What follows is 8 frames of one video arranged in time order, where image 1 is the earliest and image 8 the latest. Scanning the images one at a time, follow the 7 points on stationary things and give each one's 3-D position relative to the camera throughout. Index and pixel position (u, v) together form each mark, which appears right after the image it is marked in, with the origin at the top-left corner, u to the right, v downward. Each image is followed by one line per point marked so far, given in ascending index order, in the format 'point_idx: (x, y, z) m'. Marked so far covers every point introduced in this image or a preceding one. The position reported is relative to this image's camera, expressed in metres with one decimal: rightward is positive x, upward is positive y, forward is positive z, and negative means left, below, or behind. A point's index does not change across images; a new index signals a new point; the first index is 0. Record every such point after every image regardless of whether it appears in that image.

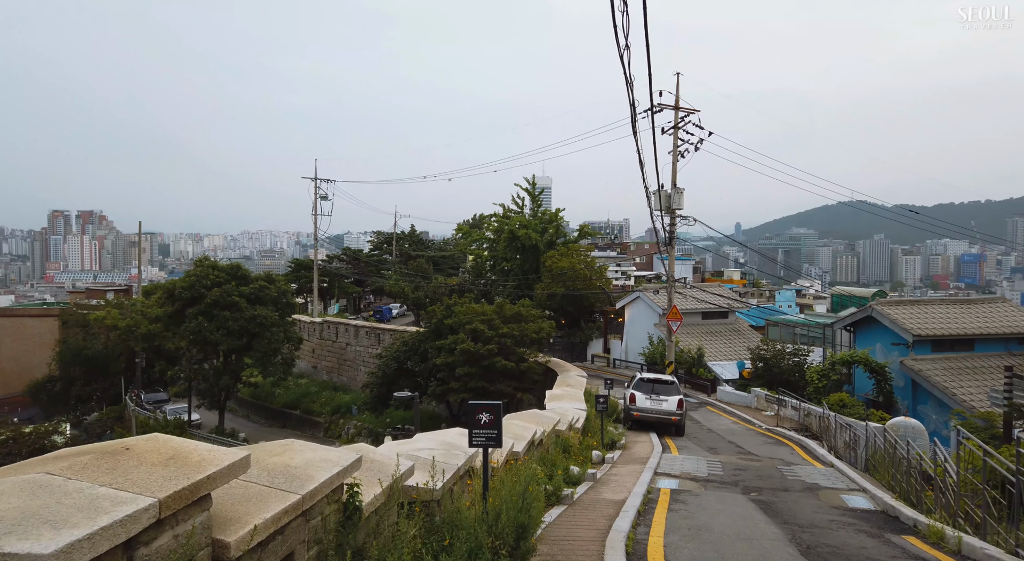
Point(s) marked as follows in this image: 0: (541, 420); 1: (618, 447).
0: (+0.4, -2.1, +12.3) m
1: (+2.0, -3.1, +15.4) m
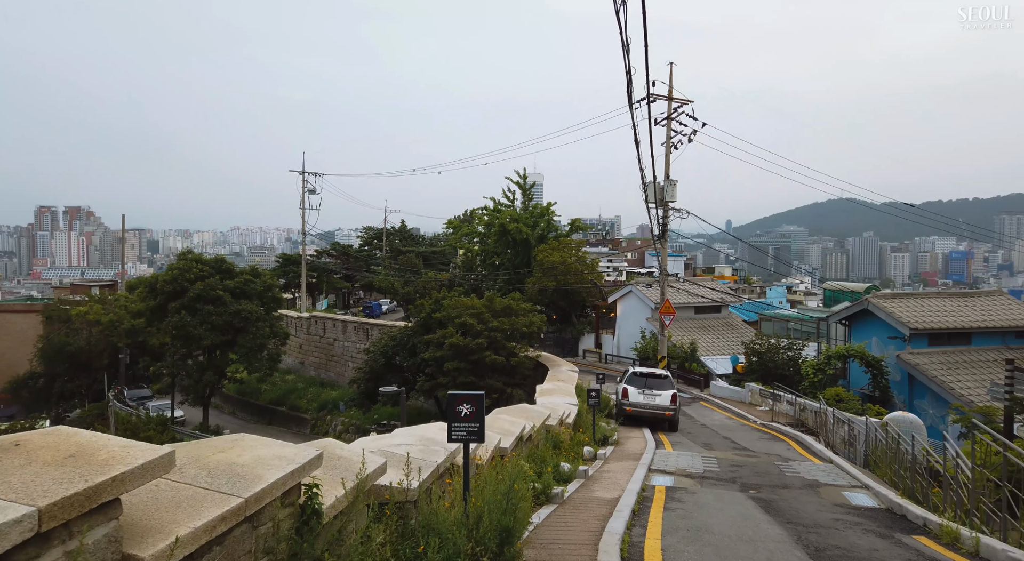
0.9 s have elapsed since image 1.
0: (+0.3, -1.9, +11.8) m
1: (+1.8, -3.0, +14.9) m
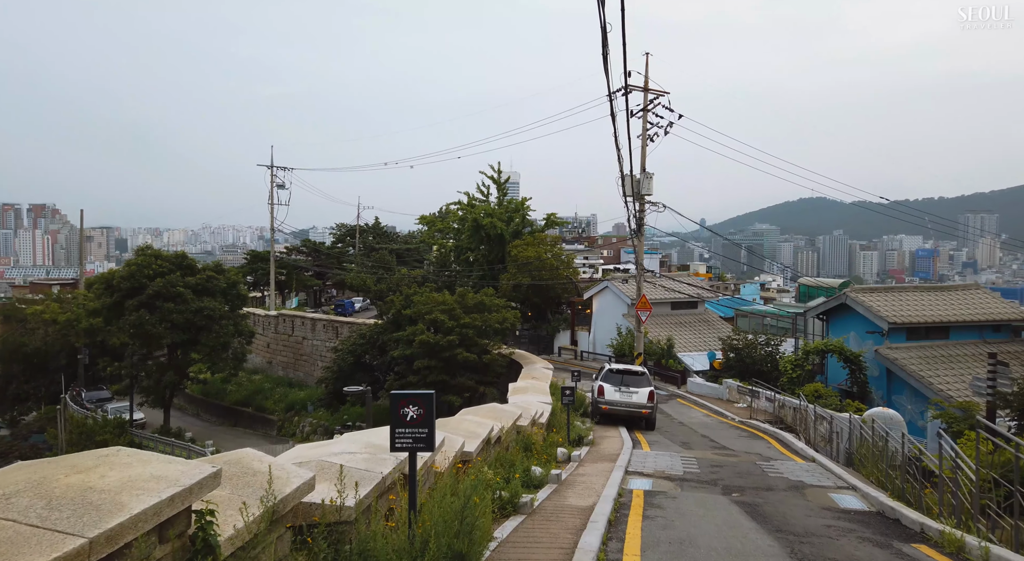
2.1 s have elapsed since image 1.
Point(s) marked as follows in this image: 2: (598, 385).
0: (-0.2, -1.8, +11.0) m
1: (+1.3, -2.8, +14.2) m
2: (+1.9, -2.2, +17.6) m
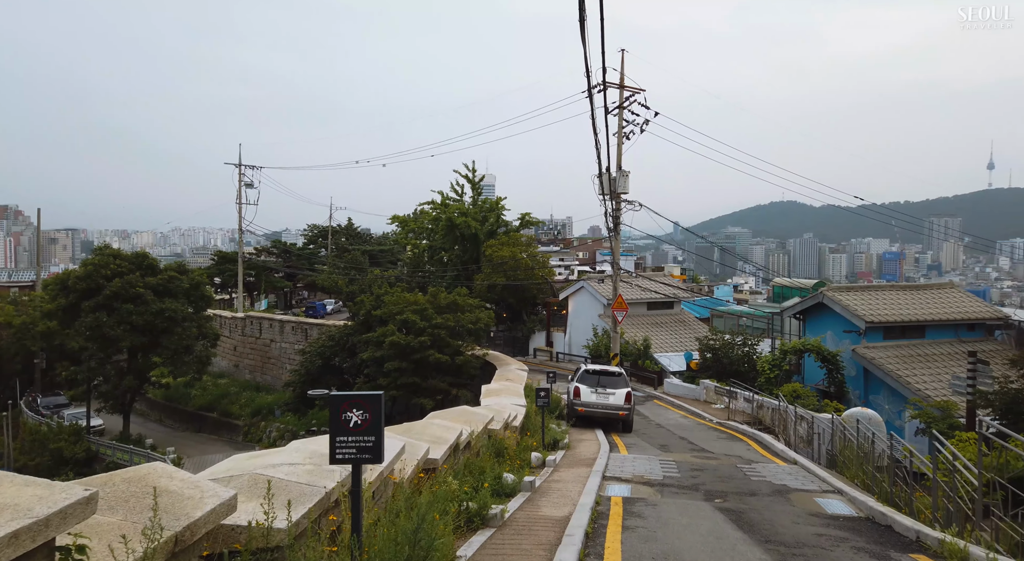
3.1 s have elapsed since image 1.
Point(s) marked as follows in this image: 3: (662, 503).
0: (-0.5, -1.8, +10.4) m
1: (+0.8, -2.8, +13.6) m
2: (+1.3, -2.2, +17.0) m
3: (+1.7, -2.5, +9.3) m
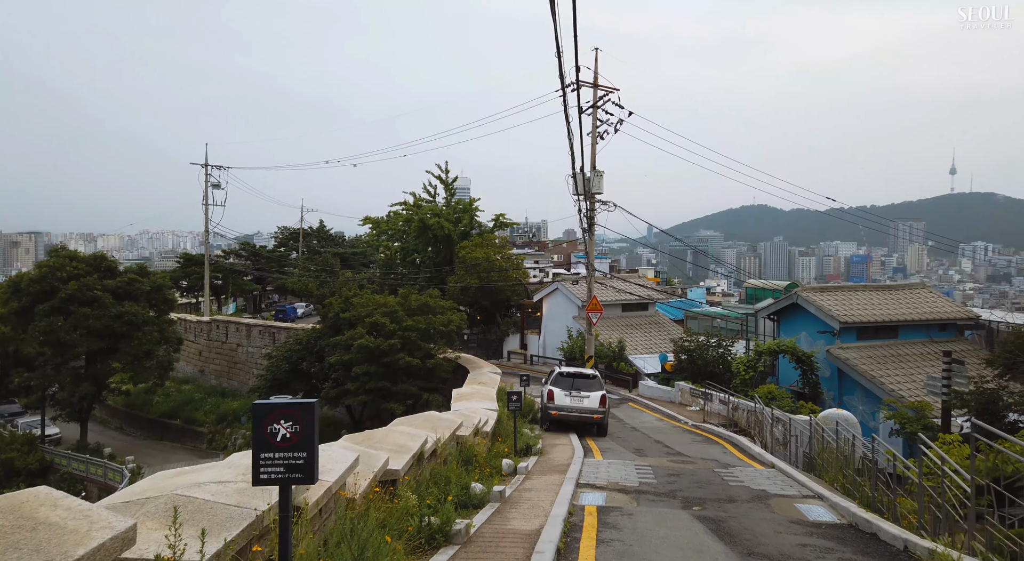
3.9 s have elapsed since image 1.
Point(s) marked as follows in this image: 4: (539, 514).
0: (-0.9, -1.7, +9.9) m
1: (+0.4, -2.8, +13.2) m
2: (+0.7, -2.2, +16.6) m
3: (+1.4, -2.5, +8.9) m
4: (+0.3, -2.3, +8.0) m
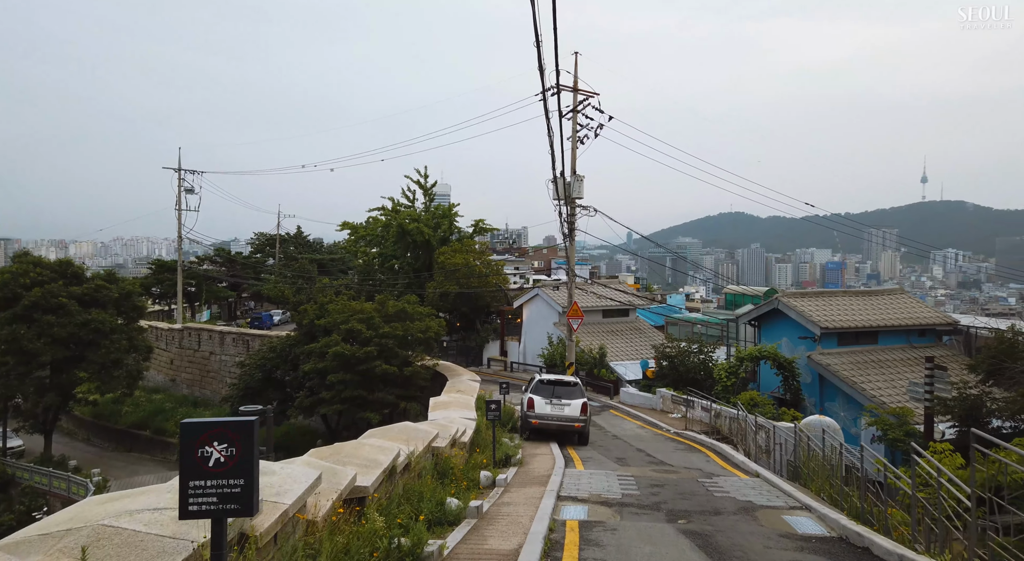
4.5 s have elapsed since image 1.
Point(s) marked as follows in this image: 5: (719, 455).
0: (-1.2, -1.8, +9.5) m
1: (0.0, -2.9, +12.8) m
2: (+0.3, -2.3, +16.2) m
3: (+1.1, -2.6, +8.5) m
4: (+0.1, -2.3, +7.5) m
5: (+4.3, -3.6, +16.8) m
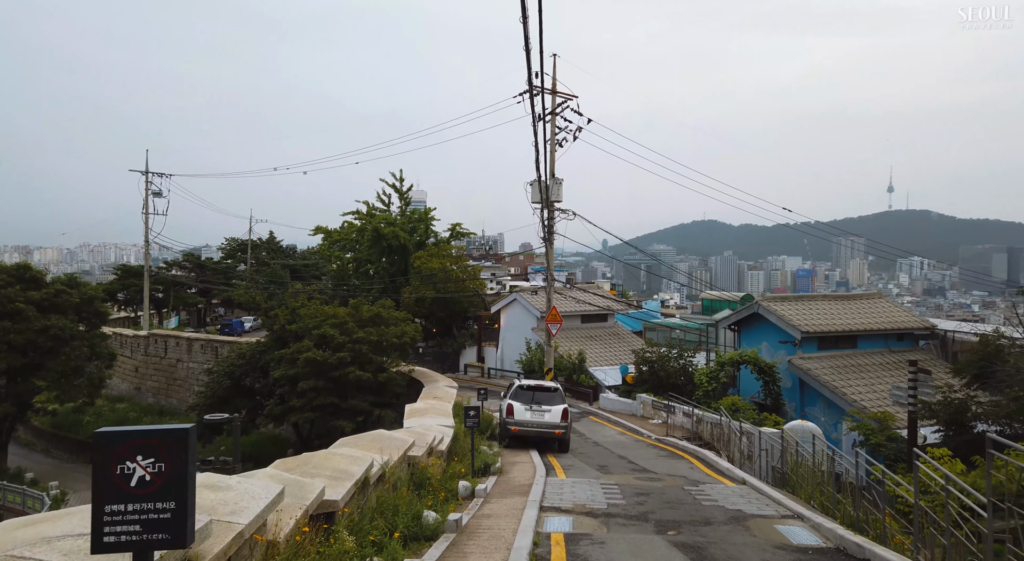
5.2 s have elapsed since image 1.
0: (-1.4, -1.8, +8.9) m
1: (-0.3, -2.9, +12.2) m
2: (-0.1, -2.4, +15.6) m
3: (+1.0, -2.5, +8.0) m
4: (-0.1, -2.3, +7.0) m
5: (+3.8, -3.6, +16.4) m
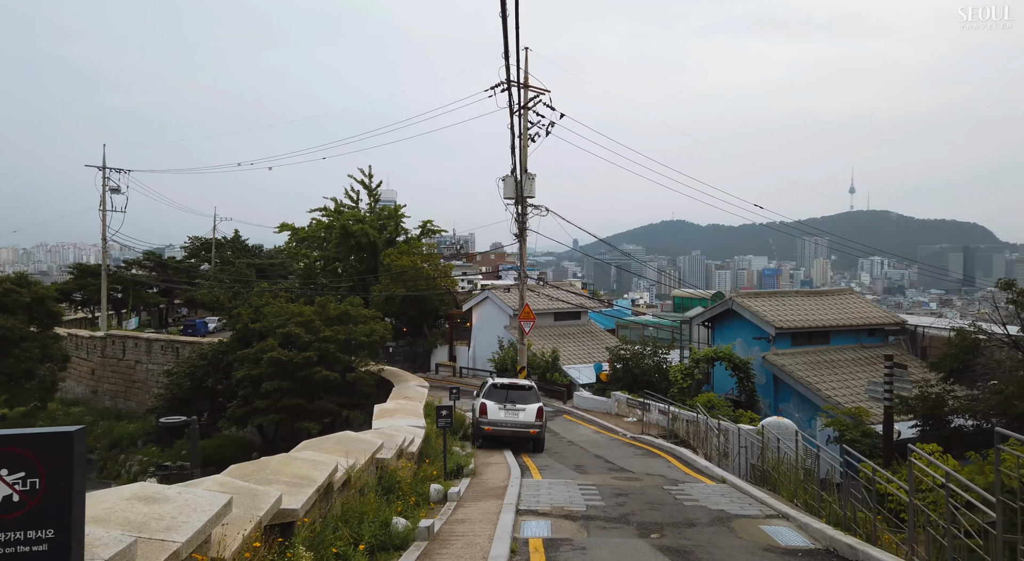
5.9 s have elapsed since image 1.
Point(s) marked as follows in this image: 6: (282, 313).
0: (-1.6, -1.7, +8.4) m
1: (-0.7, -2.8, +11.7) m
2: (-0.6, -2.3, +15.1) m
3: (+0.7, -2.4, +7.5) m
4: (-0.3, -2.2, +6.5) m
5: (+3.3, -3.5, +16.1) m
6: (-5.5, -0.8, +19.7) m
